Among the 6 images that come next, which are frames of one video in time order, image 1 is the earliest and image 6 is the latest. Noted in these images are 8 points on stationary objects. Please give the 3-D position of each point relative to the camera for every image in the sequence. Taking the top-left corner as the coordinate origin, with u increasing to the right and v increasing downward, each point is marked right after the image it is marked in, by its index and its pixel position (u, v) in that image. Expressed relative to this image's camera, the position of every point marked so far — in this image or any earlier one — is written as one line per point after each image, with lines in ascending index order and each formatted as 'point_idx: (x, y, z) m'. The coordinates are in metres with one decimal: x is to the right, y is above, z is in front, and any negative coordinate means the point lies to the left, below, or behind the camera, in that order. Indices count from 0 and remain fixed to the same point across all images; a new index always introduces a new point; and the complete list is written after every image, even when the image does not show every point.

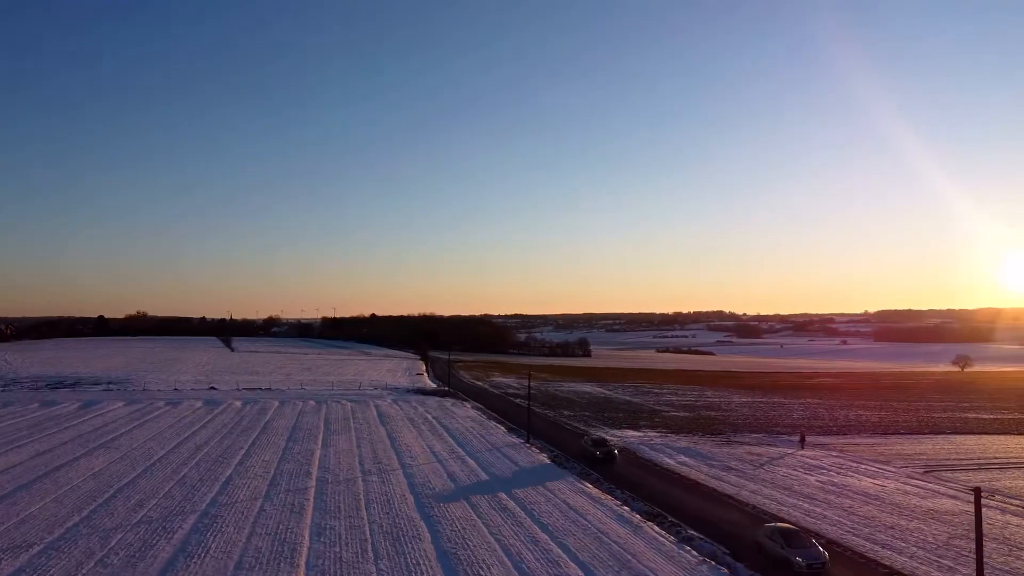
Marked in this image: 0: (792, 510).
0: (+6.1, -4.8, +17.3) m
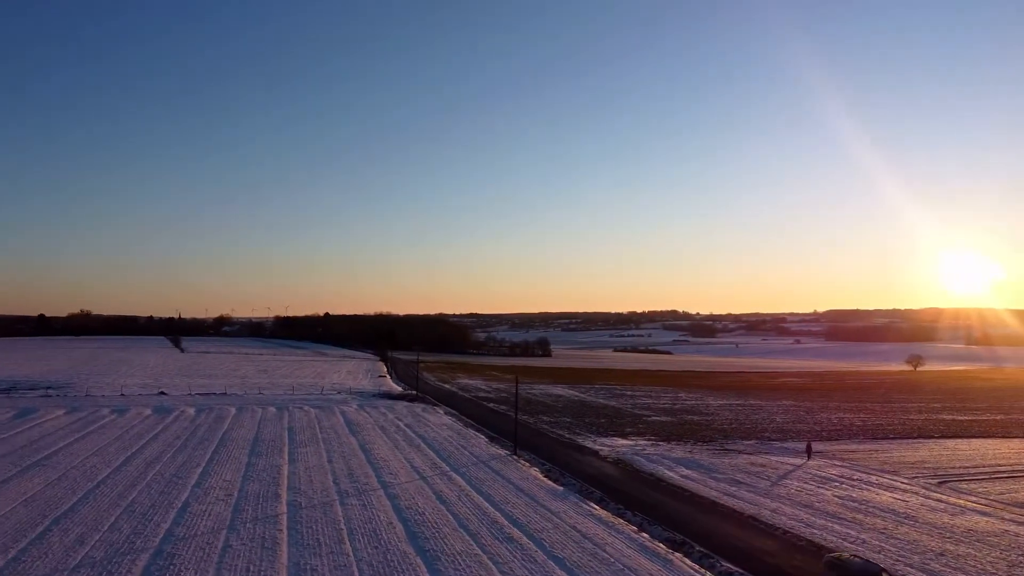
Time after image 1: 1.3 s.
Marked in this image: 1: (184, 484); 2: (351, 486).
0: (+6.1, -4.8, +15.6) m
1: (-7.5, -4.5, +18.3) m
2: (-3.7, -4.5, +18.4) m
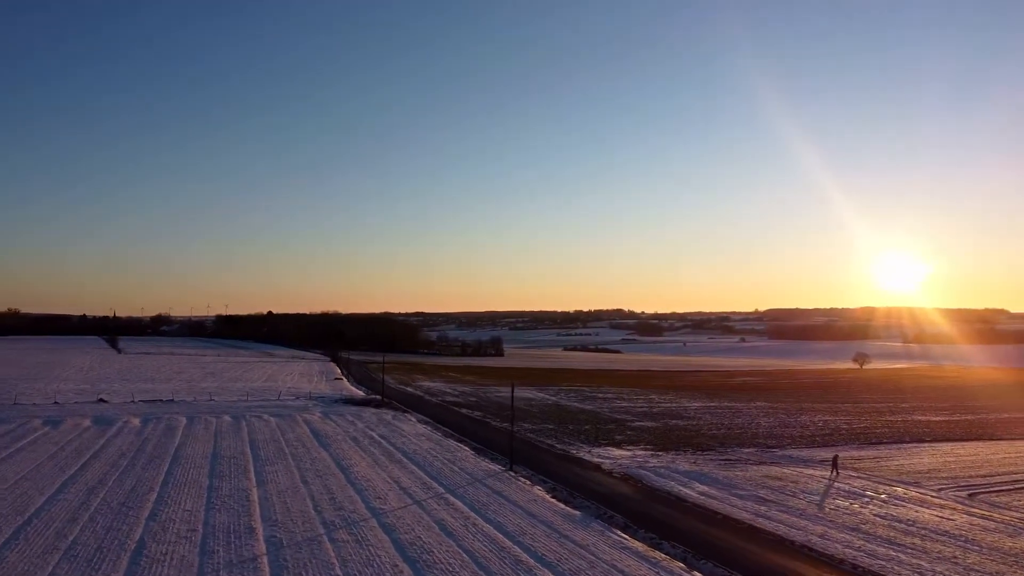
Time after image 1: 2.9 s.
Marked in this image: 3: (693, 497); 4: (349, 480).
0: (+6.5, -4.7, +13.6) m
1: (-7.2, -4.4, +15.4) m
2: (-3.4, -4.4, +15.7) m
3: (+4.3, -4.9, +19.0) m
4: (-4.0, -4.7, +19.5) m
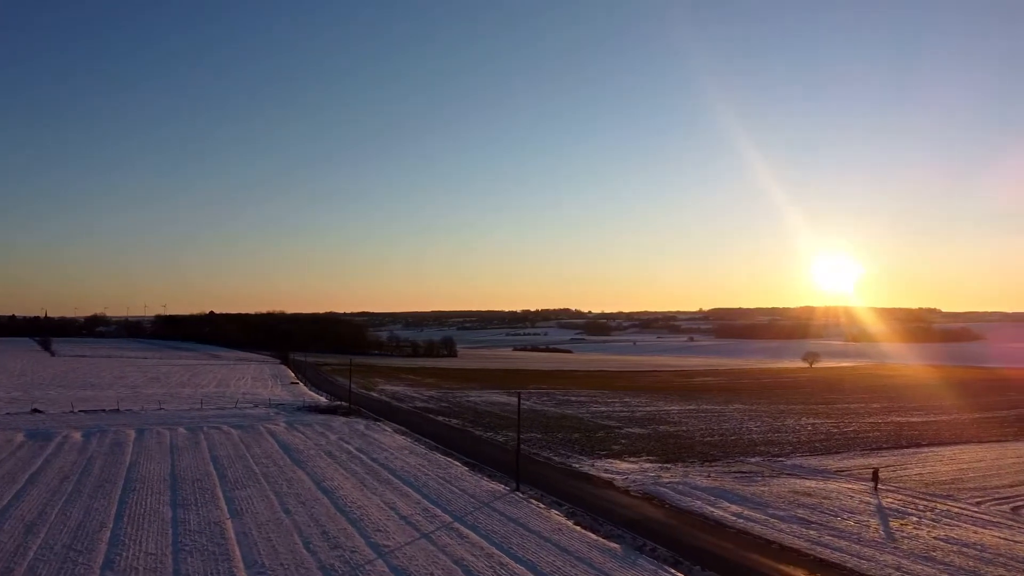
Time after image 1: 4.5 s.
0: (+7.2, -4.7, +11.7) m
1: (-6.6, -4.3, +12.5) m
2: (-2.9, -4.4, +13.1) m
3: (+4.6, -4.9, +16.9) m
4: (-3.7, -4.6, +16.9) m
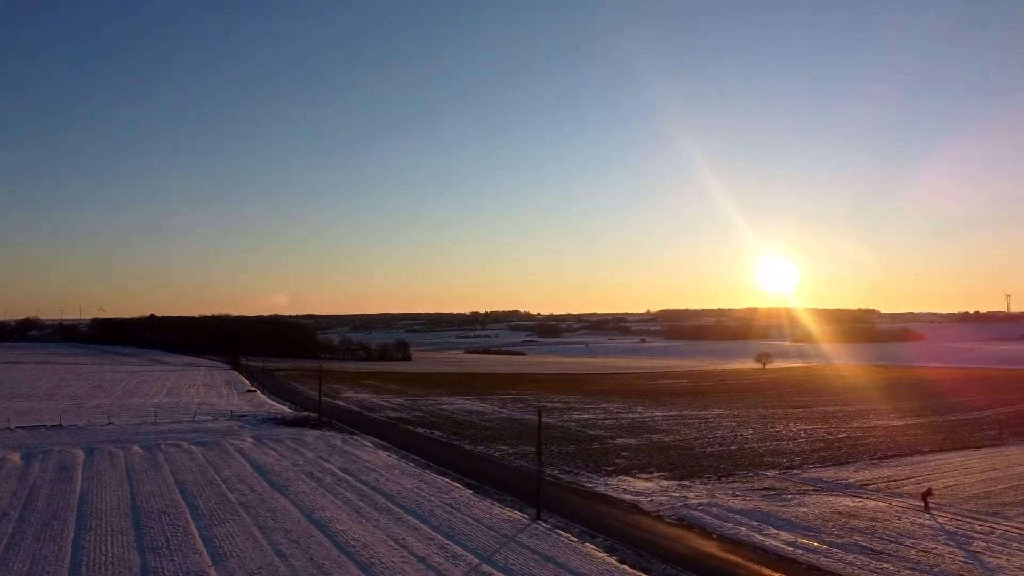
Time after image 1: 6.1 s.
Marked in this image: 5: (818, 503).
0: (+8.1, -4.7, +9.9) m
1: (-5.8, -4.3, +9.8) m
2: (-2.1, -4.4, +10.7) m
3: (+5.2, -4.9, +14.9) m
4: (-3.1, -4.6, +14.4) m
5: (+7.5, -5.2, +19.8) m
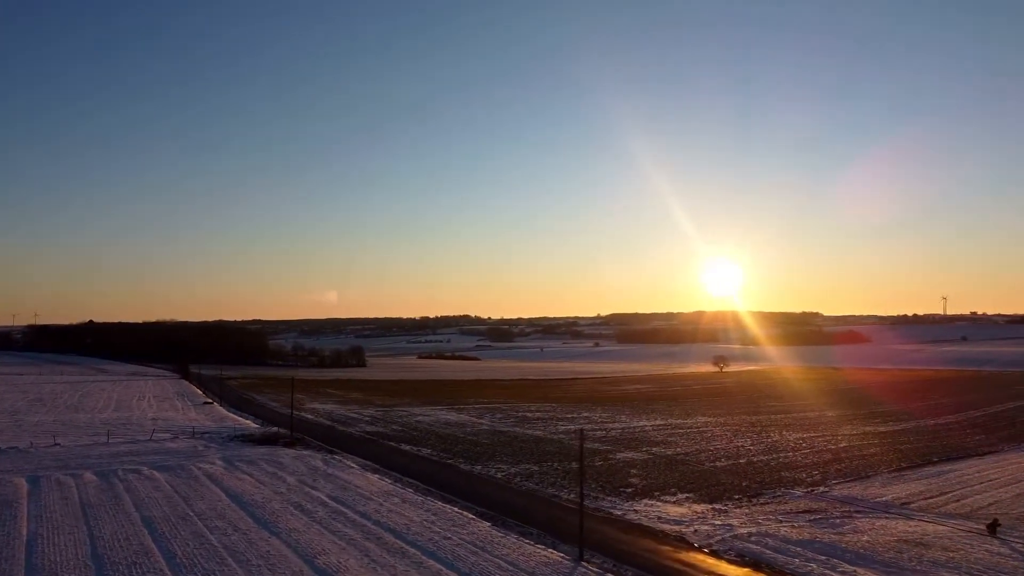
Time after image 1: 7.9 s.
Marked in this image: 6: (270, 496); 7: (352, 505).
0: (+9.2, -4.7, +8.0) m
1: (-4.6, -4.3, +7.1) m
2: (-1.0, -4.4, +8.1) m
3: (+6.0, -4.9, +12.8) m
4: (-2.2, -4.7, +11.8) m
5: (+8.0, -5.3, +17.8) m
6: (-6.0, -5.2, +20.1) m
7: (-3.8, -5.1, +19.1) m
